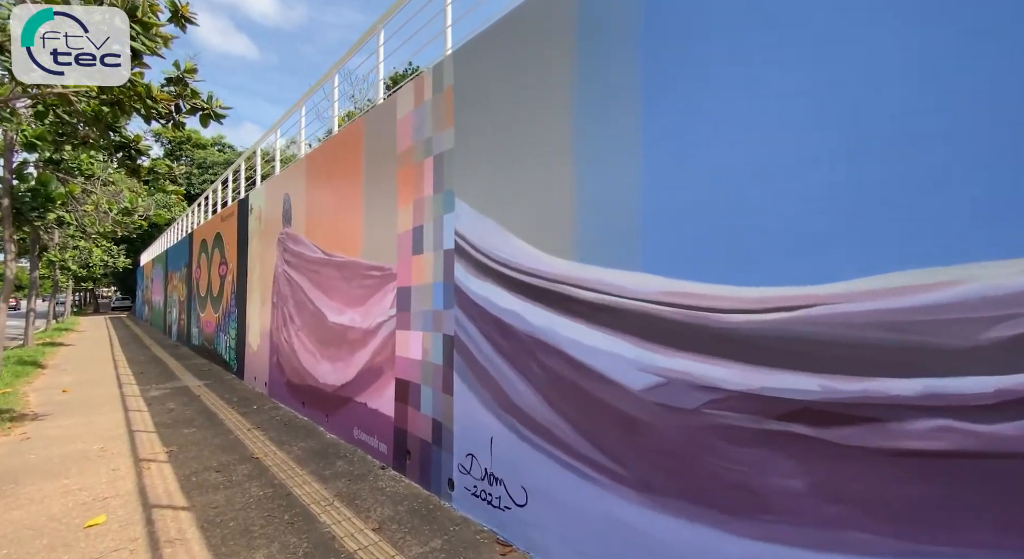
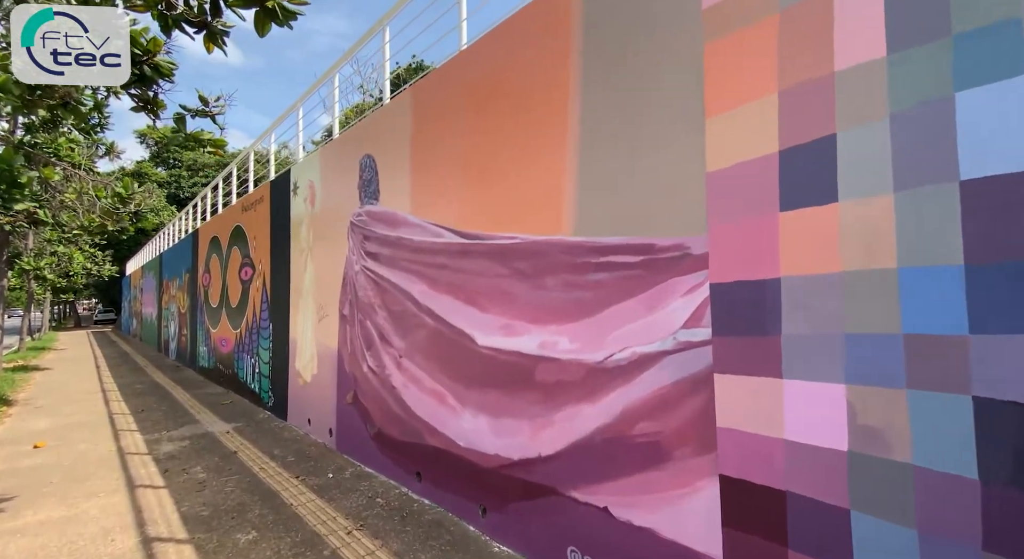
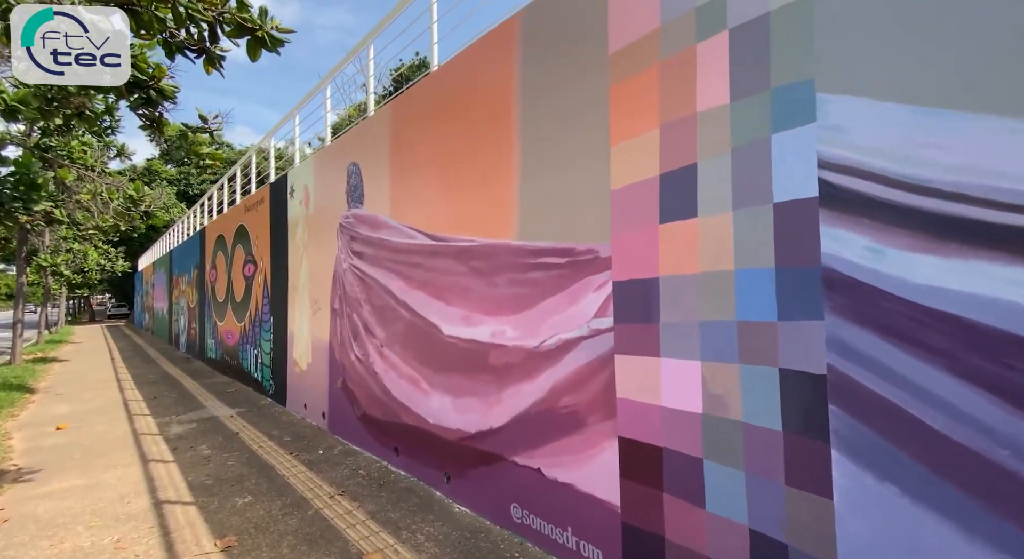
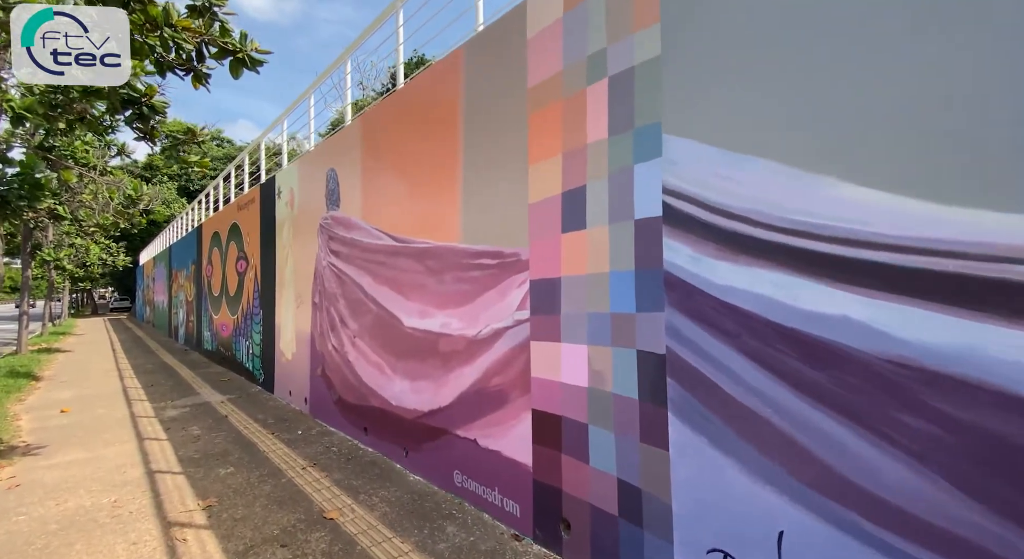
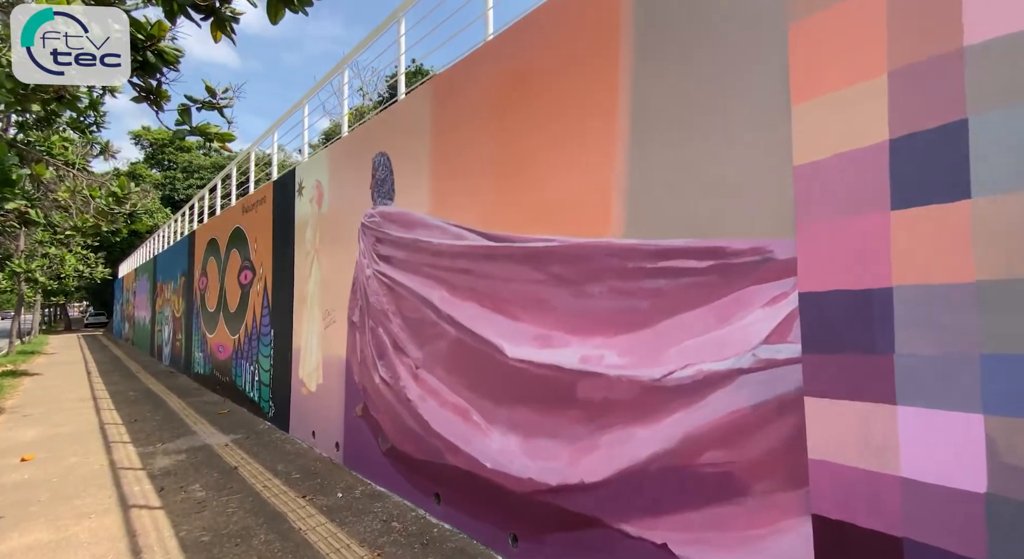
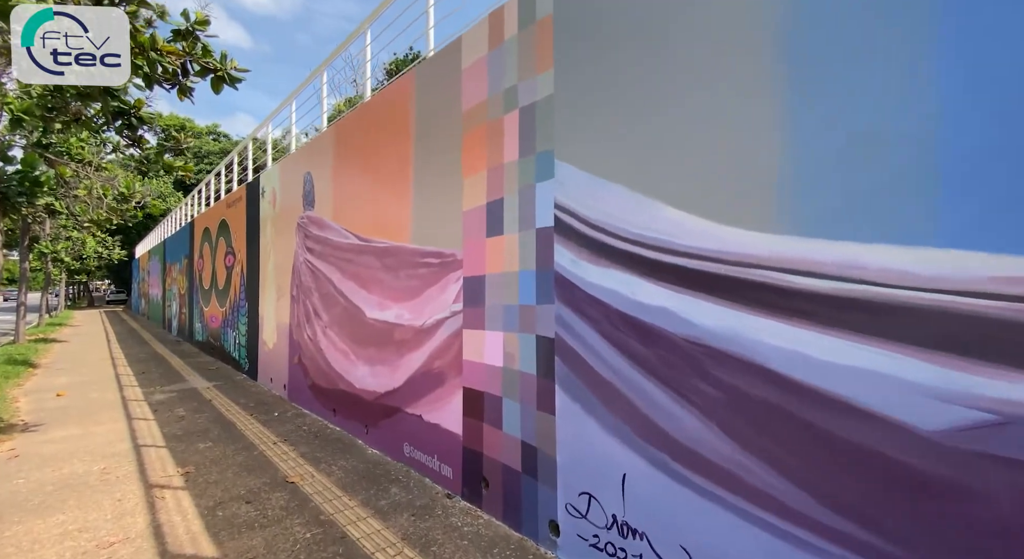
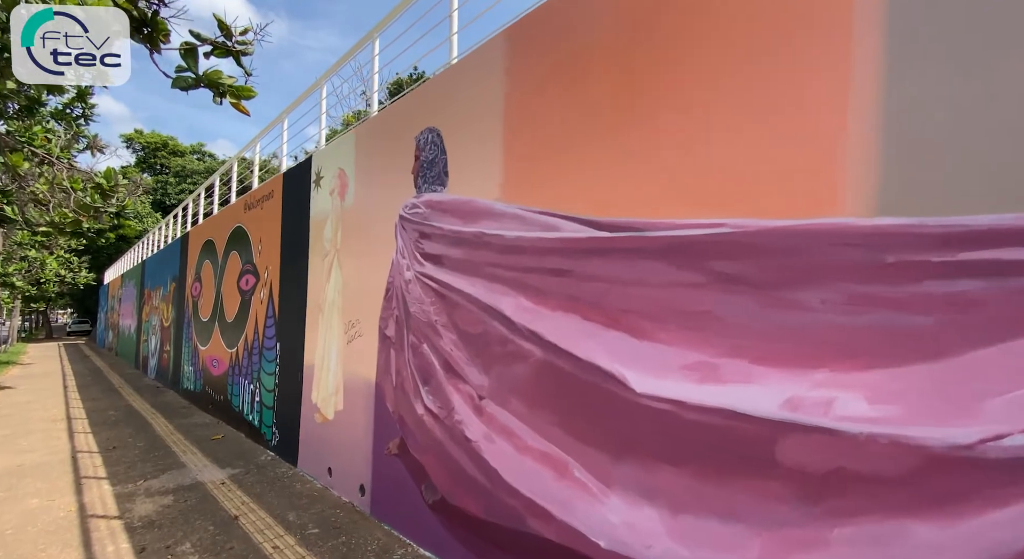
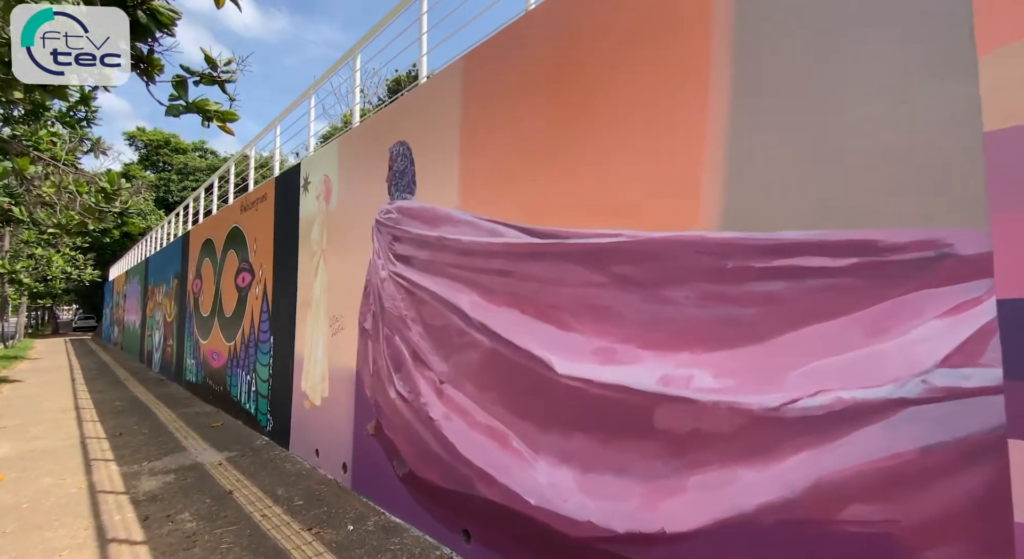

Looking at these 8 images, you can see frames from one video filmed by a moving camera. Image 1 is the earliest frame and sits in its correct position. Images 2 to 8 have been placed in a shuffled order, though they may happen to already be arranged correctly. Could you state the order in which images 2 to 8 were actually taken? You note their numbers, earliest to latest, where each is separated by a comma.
6, 4, 3, 2, 5, 8, 7
